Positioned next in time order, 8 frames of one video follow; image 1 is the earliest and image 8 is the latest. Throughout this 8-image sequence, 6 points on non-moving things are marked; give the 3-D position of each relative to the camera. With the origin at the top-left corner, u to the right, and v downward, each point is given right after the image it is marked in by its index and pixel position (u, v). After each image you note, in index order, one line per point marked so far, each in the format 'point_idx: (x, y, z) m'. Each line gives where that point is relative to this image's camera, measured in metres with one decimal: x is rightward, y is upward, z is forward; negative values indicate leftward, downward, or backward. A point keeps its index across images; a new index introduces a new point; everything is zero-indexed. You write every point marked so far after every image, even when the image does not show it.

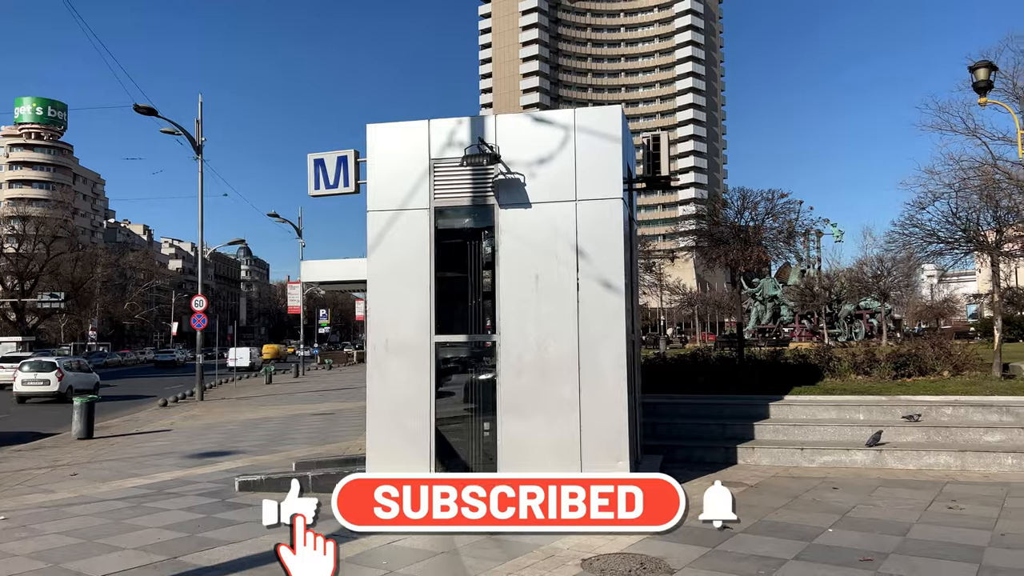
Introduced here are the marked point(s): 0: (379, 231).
0: (-1.2, +0.5, +7.1) m
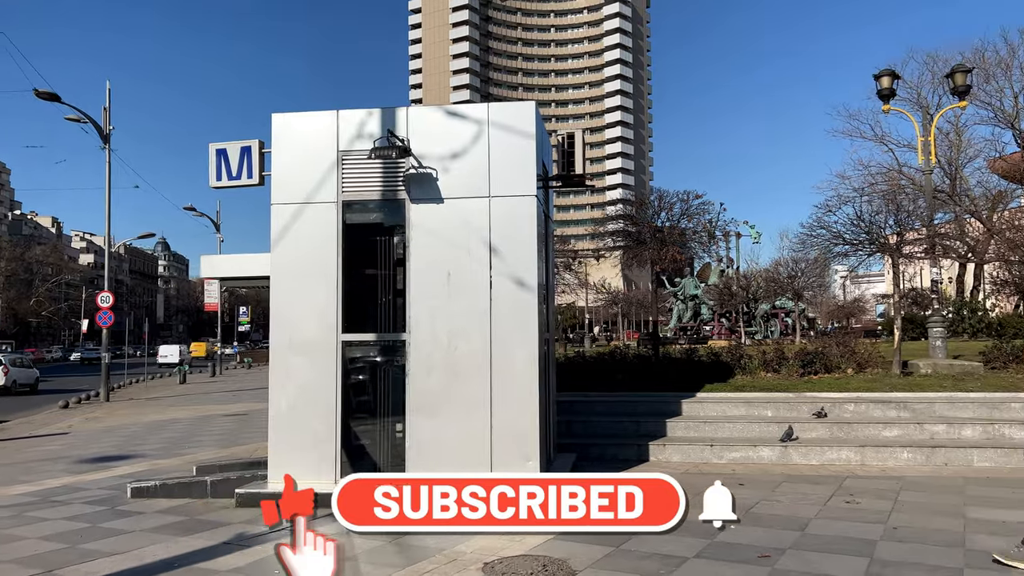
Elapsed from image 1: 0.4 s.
0: (-2.0, +0.6, +6.8) m
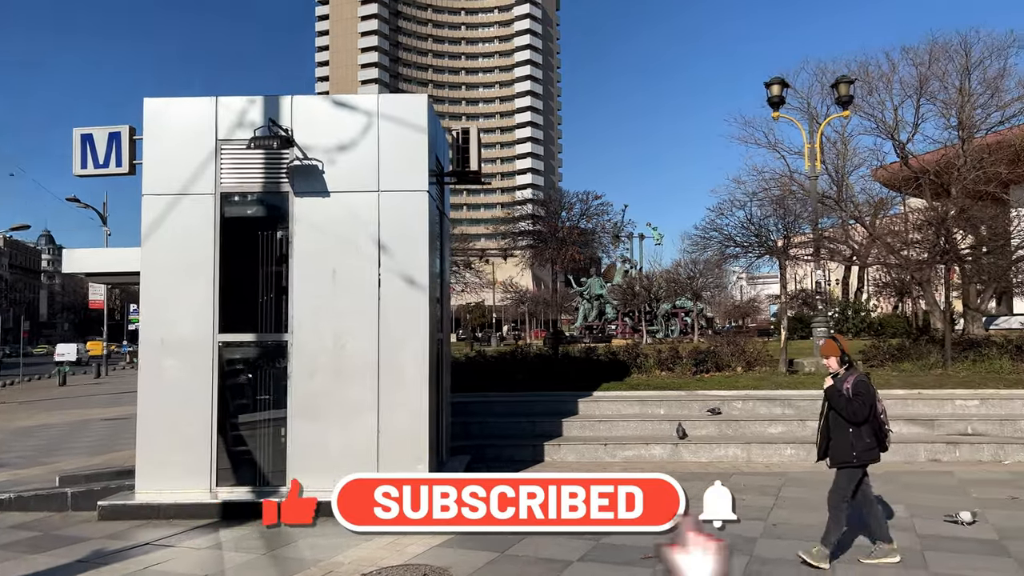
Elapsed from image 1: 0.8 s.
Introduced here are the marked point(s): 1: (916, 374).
0: (-2.9, +0.6, +6.4) m
1: (+5.6, -1.2, +10.8) m
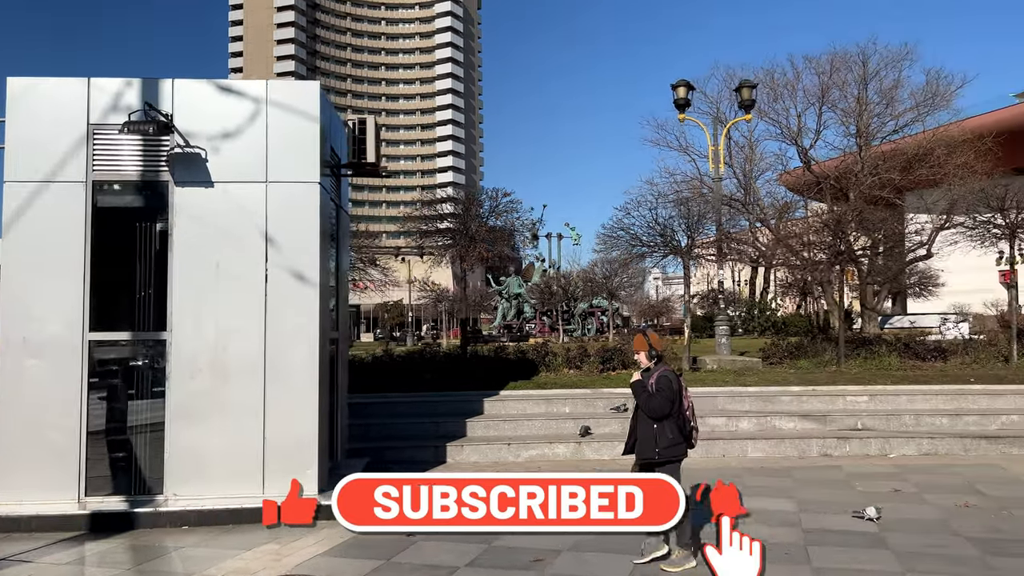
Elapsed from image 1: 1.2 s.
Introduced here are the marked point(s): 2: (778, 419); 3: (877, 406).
0: (-3.7, +0.6, +5.9) m
1: (+4.3, -1.2, +11.1) m
2: (+3.1, -1.5, +9.0) m
3: (+4.4, -1.4, +9.4) m
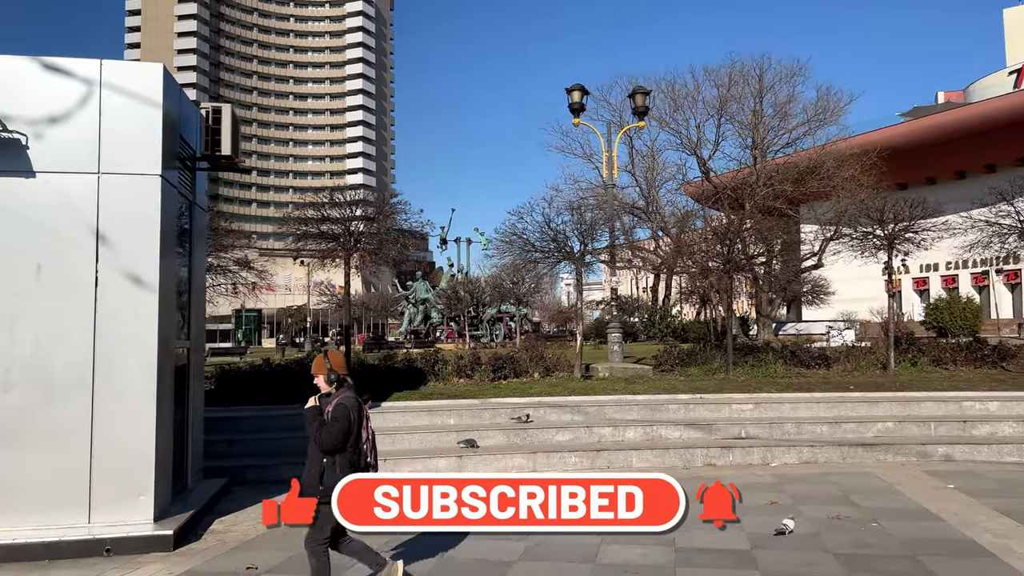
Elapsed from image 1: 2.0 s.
0: (-4.7, +0.6, +5.0) m
1: (+2.7, -1.3, +11.1) m
2: (+1.7, -1.6, +8.9) m
3: (+3.0, -1.5, +9.5) m
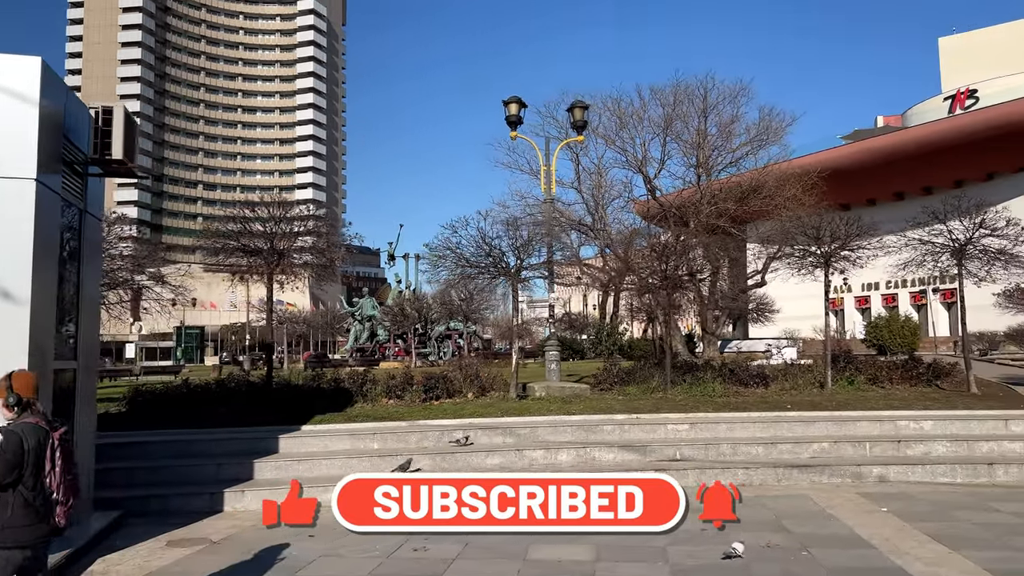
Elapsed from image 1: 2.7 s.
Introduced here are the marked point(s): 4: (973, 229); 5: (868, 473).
0: (-5.2, +0.5, +4.4) m
1: (+1.8, -1.5, +10.8) m
2: (+0.9, -1.8, +8.6) m
3: (+2.2, -1.7, +9.2) m
4: (+7.1, +0.9, +12.0) m
5: (+3.8, -2.0, +8.3) m
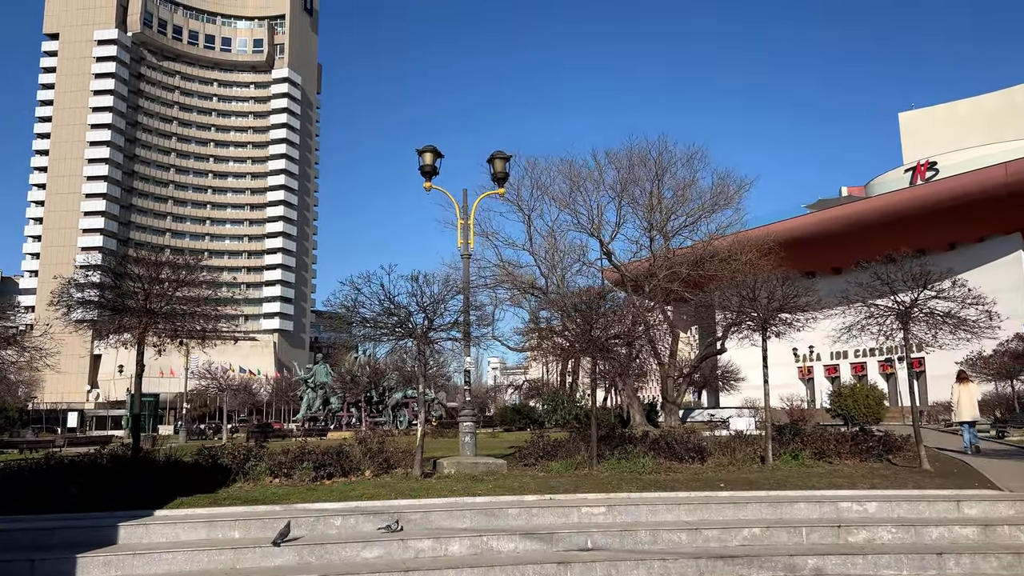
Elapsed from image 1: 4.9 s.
0: (-6.2, +0.3, +3.3) m
1: (+0.6, -2.4, +9.8) m
2: (-0.2, -2.4, +7.4) m
3: (+1.1, -2.4, +8.1) m
4: (+5.9, 0.0, +11.3) m
5: (+2.7, -2.6, +7.2) m
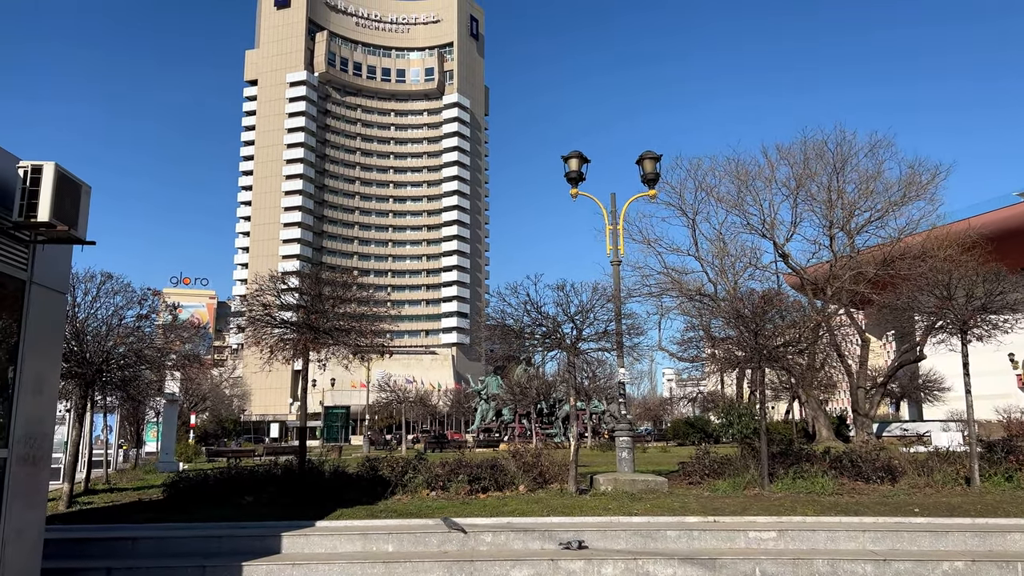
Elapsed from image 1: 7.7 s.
0: (-5.6, +0.1, +4.3) m
1: (+2.5, -2.4, +9.0) m
2: (+1.2, -2.5, +7.0) m
3: (+2.6, -2.4, +7.4) m
4: (+7.9, +0.1, +9.4) m
5: (+4.0, -2.5, +6.1) m
